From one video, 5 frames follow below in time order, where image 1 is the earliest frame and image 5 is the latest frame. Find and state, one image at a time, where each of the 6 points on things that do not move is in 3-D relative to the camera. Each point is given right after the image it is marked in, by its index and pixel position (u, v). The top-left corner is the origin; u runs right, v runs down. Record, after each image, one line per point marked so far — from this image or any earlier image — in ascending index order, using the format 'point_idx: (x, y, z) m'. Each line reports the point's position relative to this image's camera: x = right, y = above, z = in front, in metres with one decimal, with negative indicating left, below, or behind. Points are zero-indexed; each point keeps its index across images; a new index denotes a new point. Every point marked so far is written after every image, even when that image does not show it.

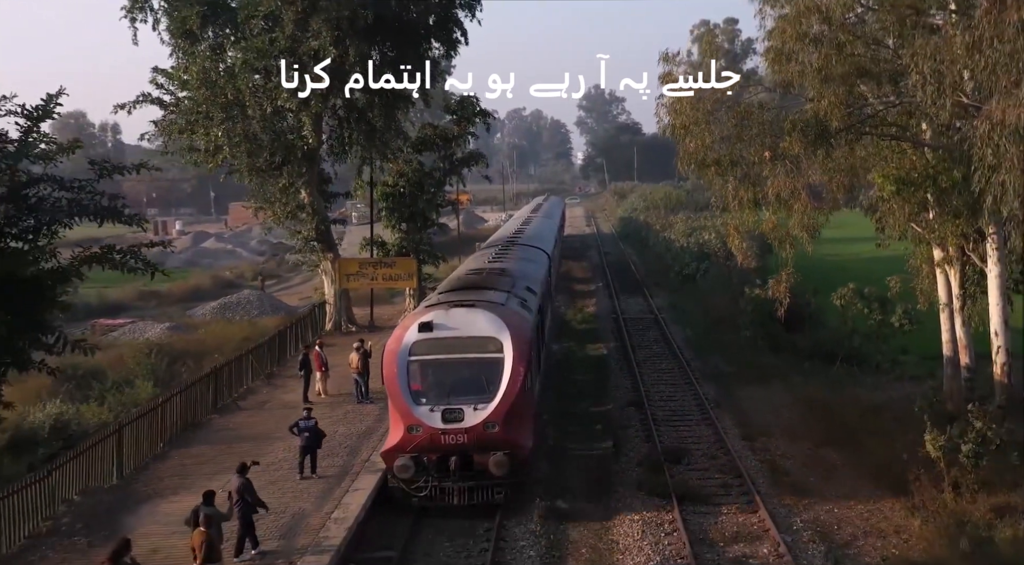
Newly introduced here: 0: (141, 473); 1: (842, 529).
0: (-4.7, -2.4, +17.7) m
1: (+3.7, -2.8, +15.4) m
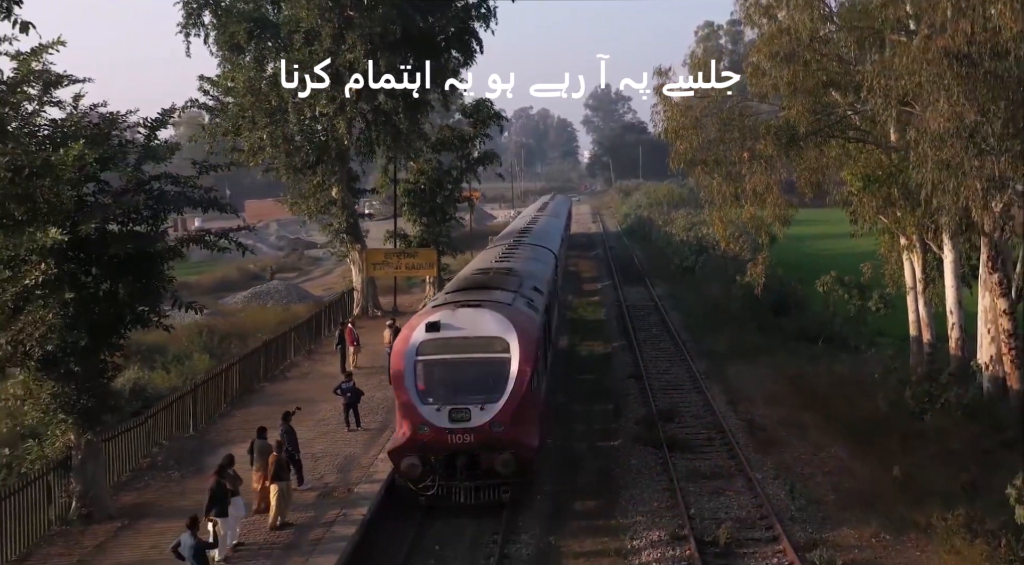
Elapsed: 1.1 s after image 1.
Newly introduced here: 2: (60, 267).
0: (-4.5, -2.1, +20.8) m
1: (+3.9, -2.5, +18.5) m
2: (-4.5, +0.1, +13.7) m
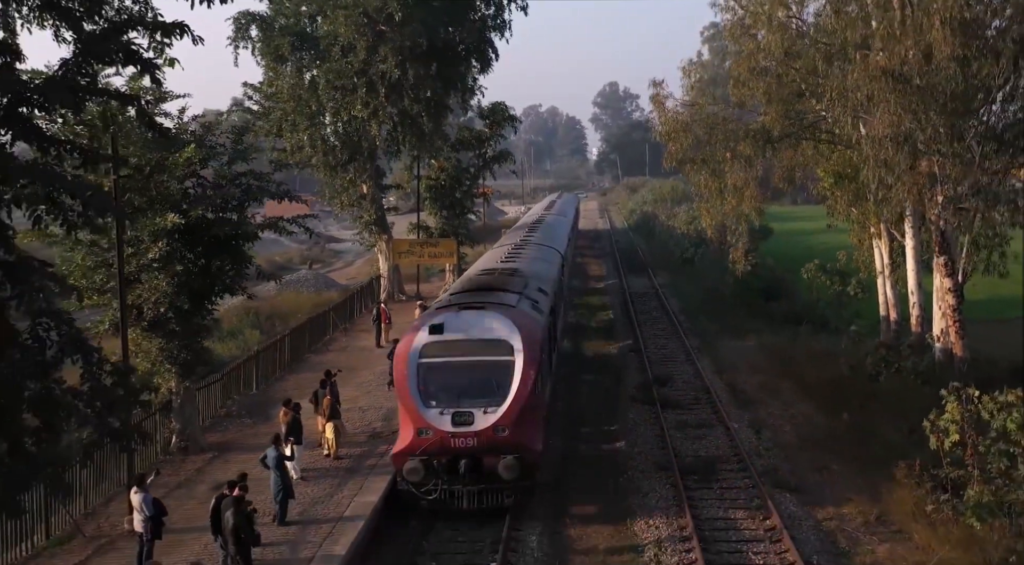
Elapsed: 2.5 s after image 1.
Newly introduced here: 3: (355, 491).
0: (-4.2, -1.8, +24.3) m
1: (+4.1, -2.2, +21.9) m
2: (-4.2, +0.4, +17.2) m
3: (-1.9, -2.5, +17.0) m
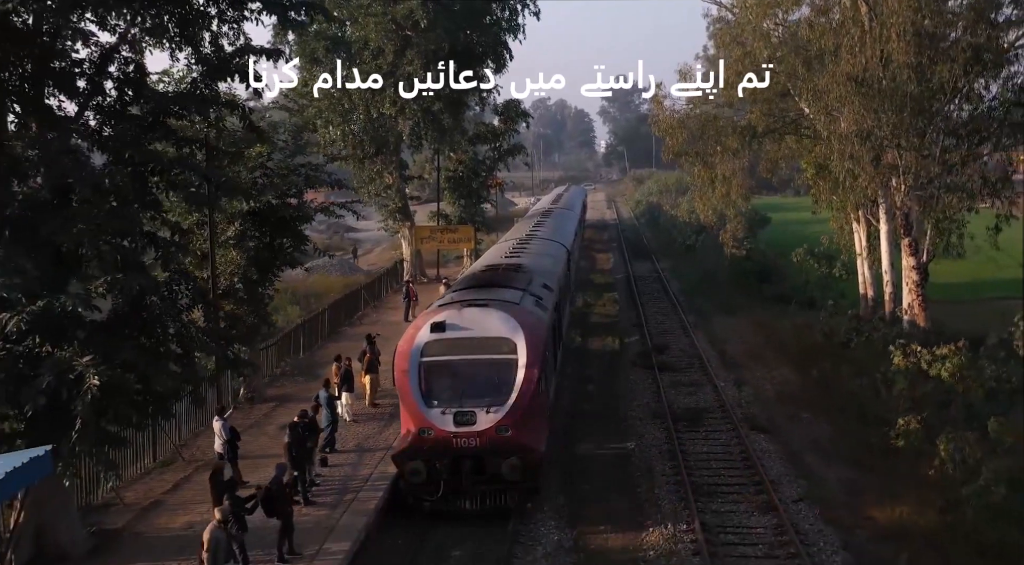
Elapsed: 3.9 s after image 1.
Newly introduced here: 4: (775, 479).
0: (-3.9, -1.4, +27.6) m
1: (+4.4, -1.8, +25.2) m
2: (-4.0, +0.8, +20.5) m
3: (-1.7, -2.2, +20.3) m
4: (+3.4, -2.5, +17.8) m
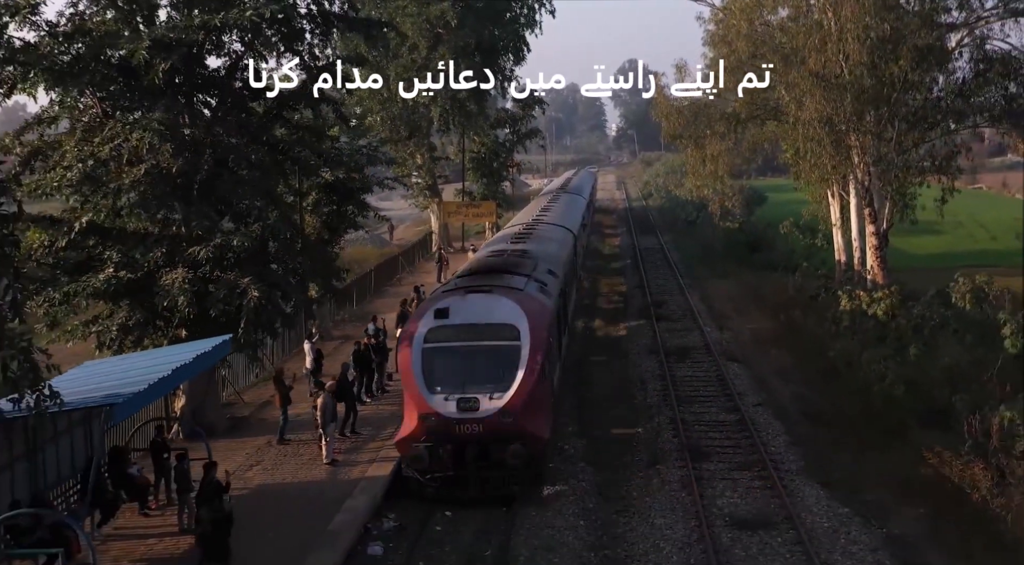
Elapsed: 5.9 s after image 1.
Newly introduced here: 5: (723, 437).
0: (-3.4, -0.5, +32.6) m
1: (+4.9, -1.0, +30.1) m
2: (-3.6, +1.6, +25.5) m
3: (-1.3, -1.4, +25.2) m
4: (+3.7, -1.8, +22.7) m
5: (+3.0, -2.2, +19.7) m
